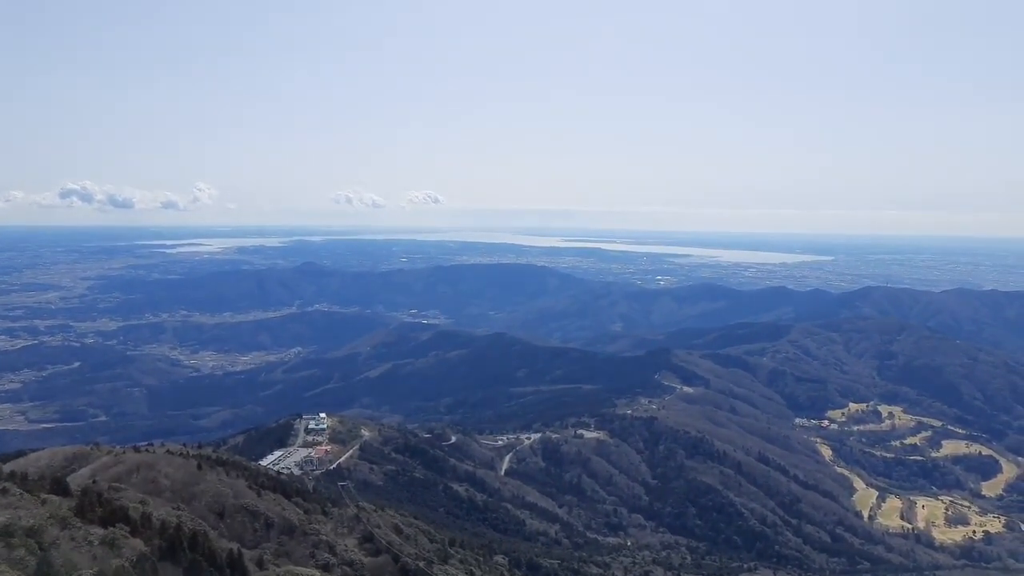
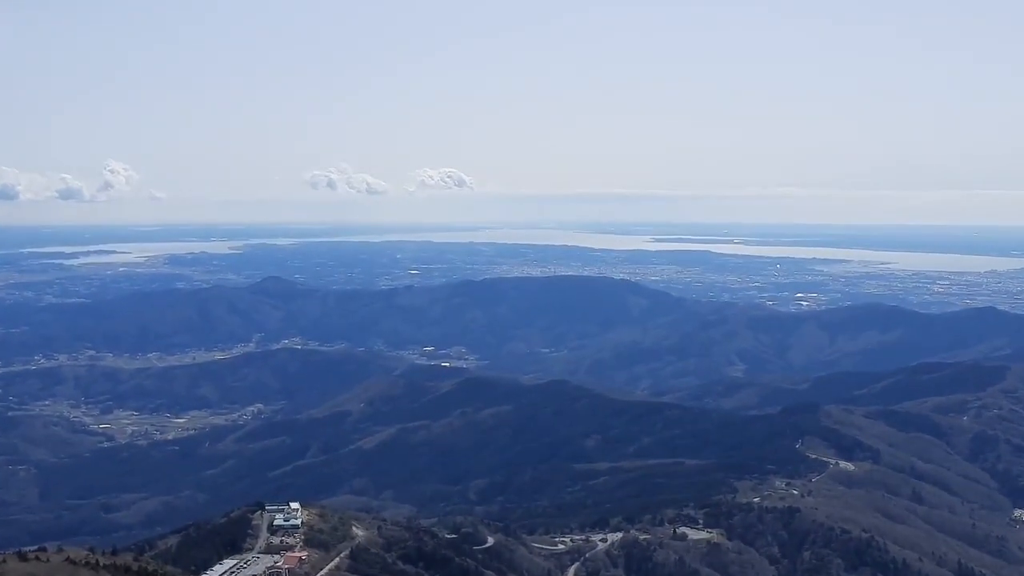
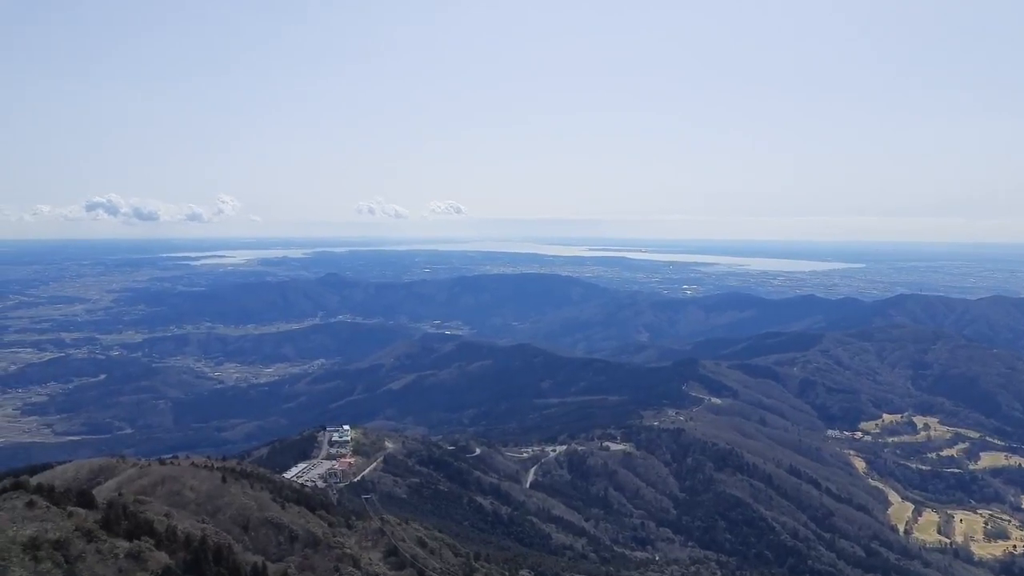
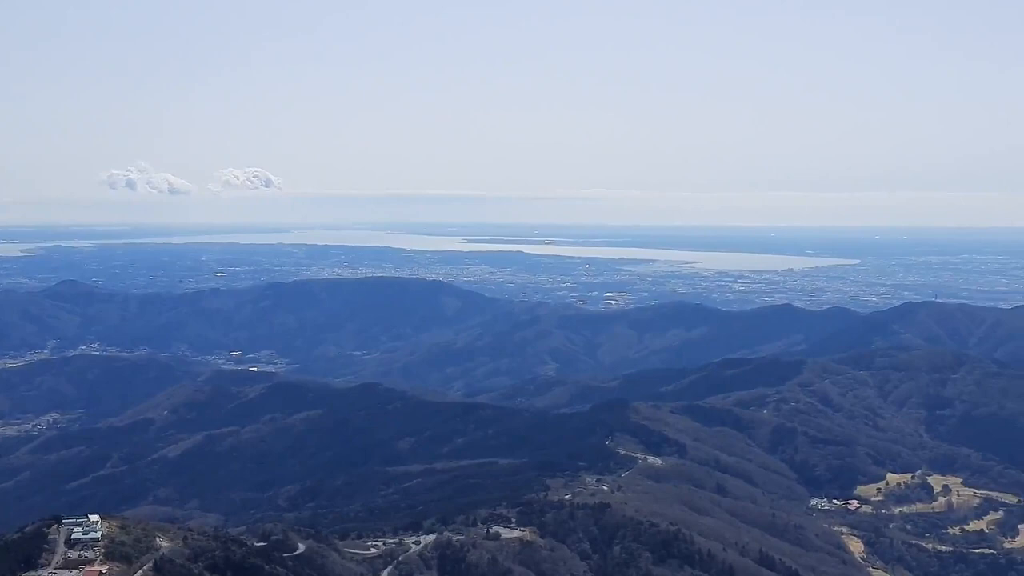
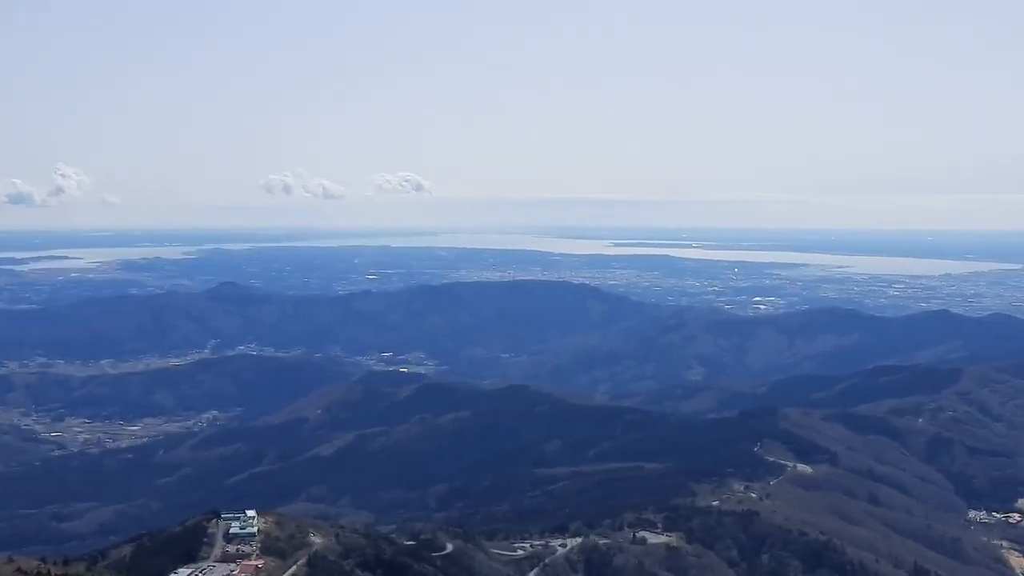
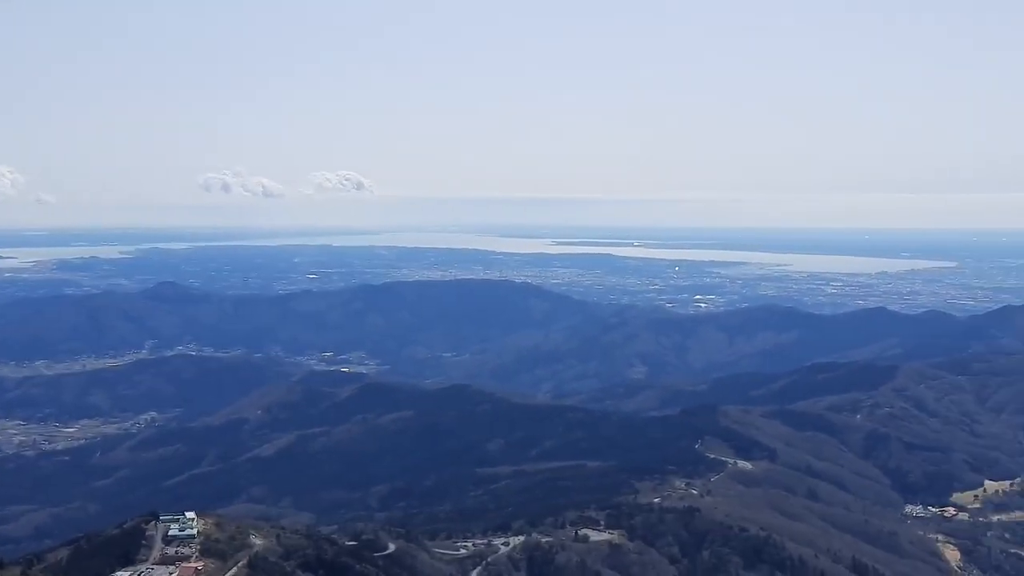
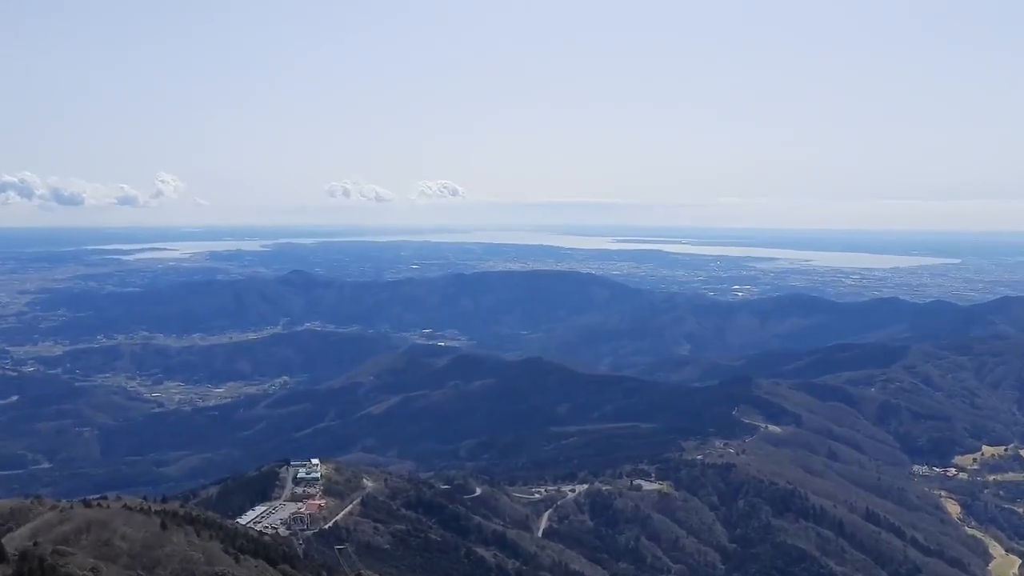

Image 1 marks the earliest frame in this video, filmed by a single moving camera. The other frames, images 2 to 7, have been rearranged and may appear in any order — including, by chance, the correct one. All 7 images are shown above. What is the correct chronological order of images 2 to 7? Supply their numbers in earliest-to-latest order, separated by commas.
3, 7, 2, 5, 6, 4
